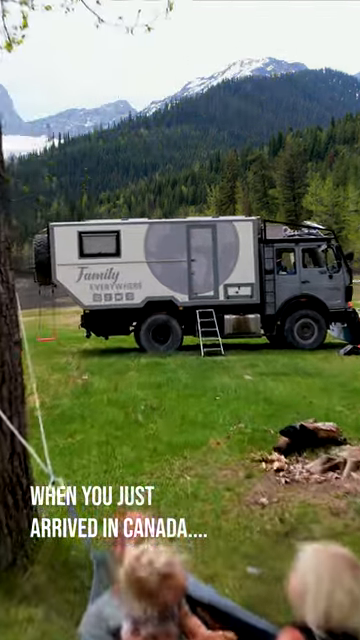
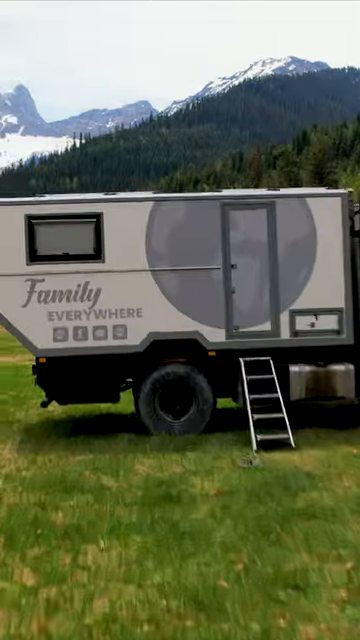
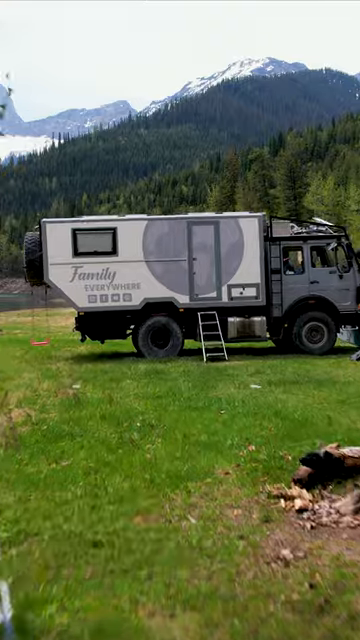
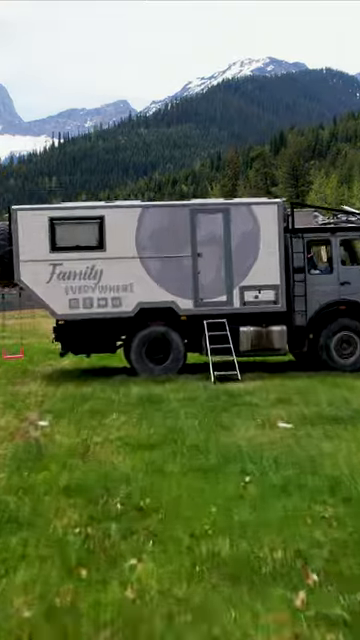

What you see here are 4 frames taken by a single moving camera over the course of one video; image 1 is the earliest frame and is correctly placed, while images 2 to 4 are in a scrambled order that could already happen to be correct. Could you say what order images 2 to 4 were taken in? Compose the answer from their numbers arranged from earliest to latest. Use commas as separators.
3, 4, 2
